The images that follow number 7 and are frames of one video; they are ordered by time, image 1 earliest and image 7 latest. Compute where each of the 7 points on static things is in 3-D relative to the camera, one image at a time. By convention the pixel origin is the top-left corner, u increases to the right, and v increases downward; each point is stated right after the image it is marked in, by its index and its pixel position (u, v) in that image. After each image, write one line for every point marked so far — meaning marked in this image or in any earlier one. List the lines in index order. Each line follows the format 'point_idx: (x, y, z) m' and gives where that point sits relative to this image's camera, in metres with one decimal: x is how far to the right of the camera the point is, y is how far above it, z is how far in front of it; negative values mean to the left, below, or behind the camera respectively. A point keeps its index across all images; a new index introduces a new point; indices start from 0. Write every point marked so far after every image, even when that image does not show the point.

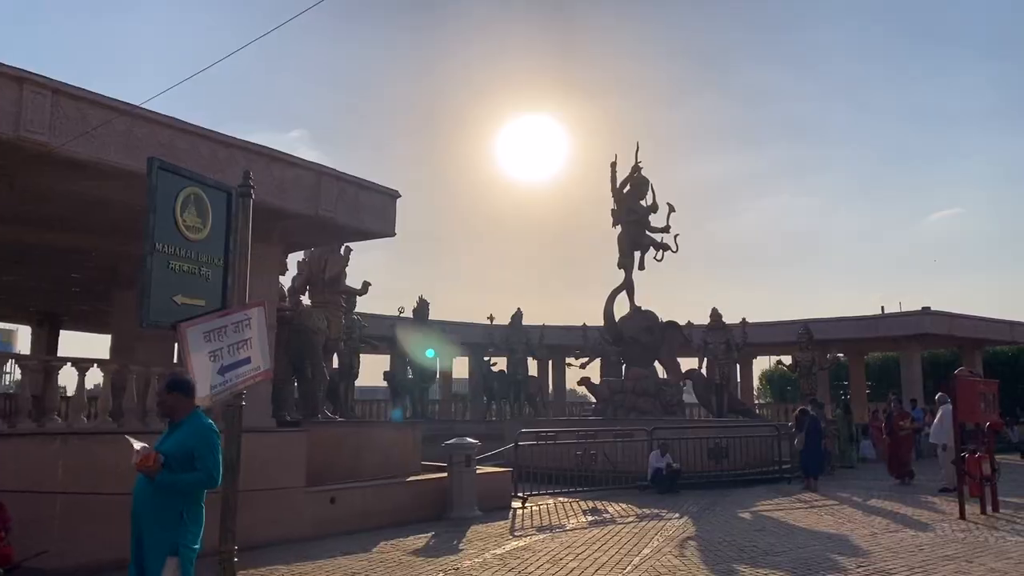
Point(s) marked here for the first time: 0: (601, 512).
0: (+1.2, -3.1, +11.9) m
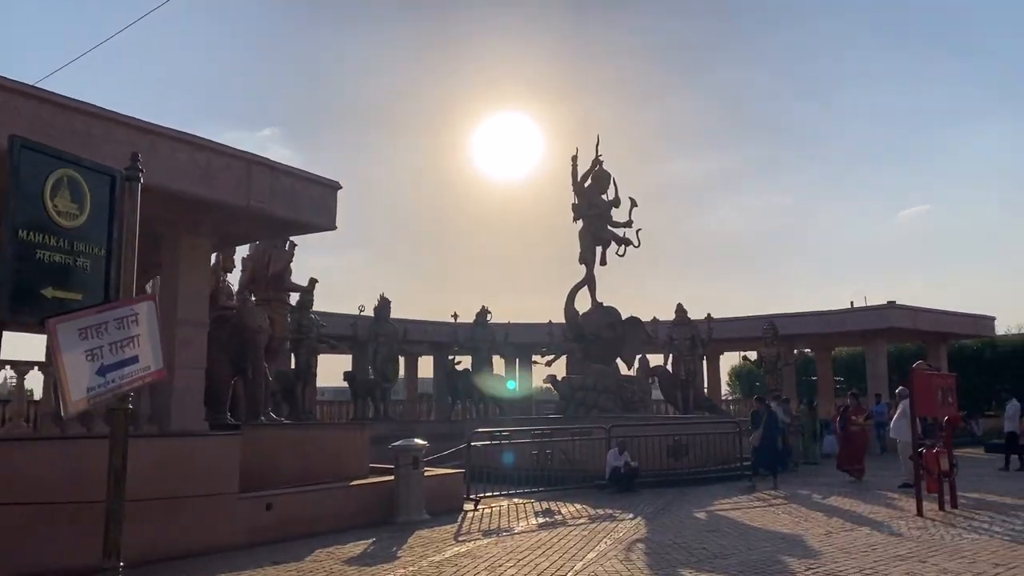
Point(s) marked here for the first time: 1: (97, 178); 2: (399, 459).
0: (+0.5, -3.0, +11.5) m
1: (-2.4, +0.6, +4.9) m
2: (-1.4, -2.2, +11.1) m
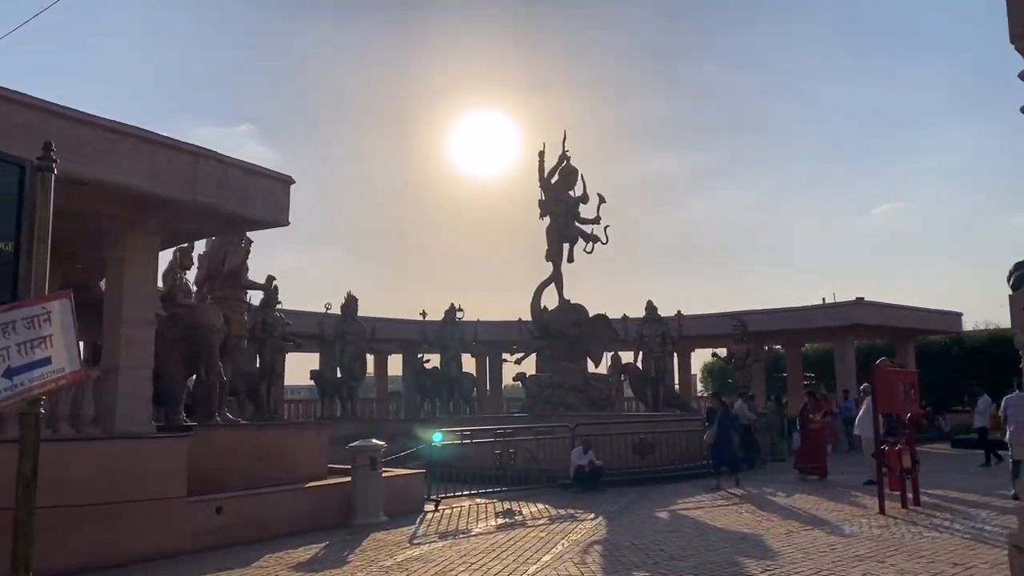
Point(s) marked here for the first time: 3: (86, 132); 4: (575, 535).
0: (0.0, -3.0, +11.3) m
1: (-2.7, +0.6, +4.6) m
2: (-2.0, -2.2, +10.8) m
3: (-4.1, +1.5, +8.4) m
4: (+0.7, -2.7, +9.4) m
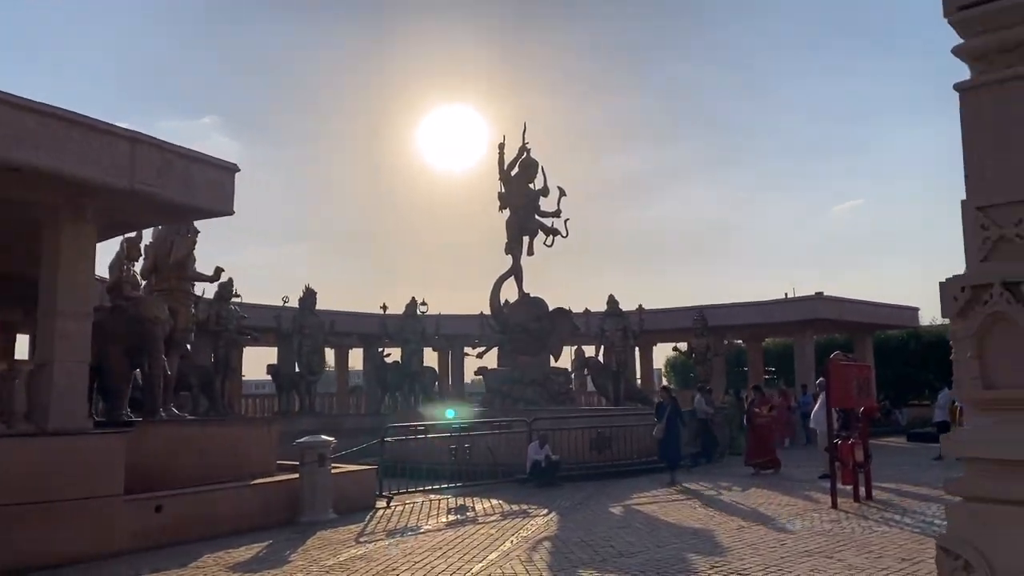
0: (-0.6, -2.9, +11.1) m
1: (-3.1, +0.7, +4.3) m
2: (-2.5, -2.1, +10.6) m
3: (-4.6, +1.6, +8.0) m
4: (+0.1, -2.6, +9.2) m
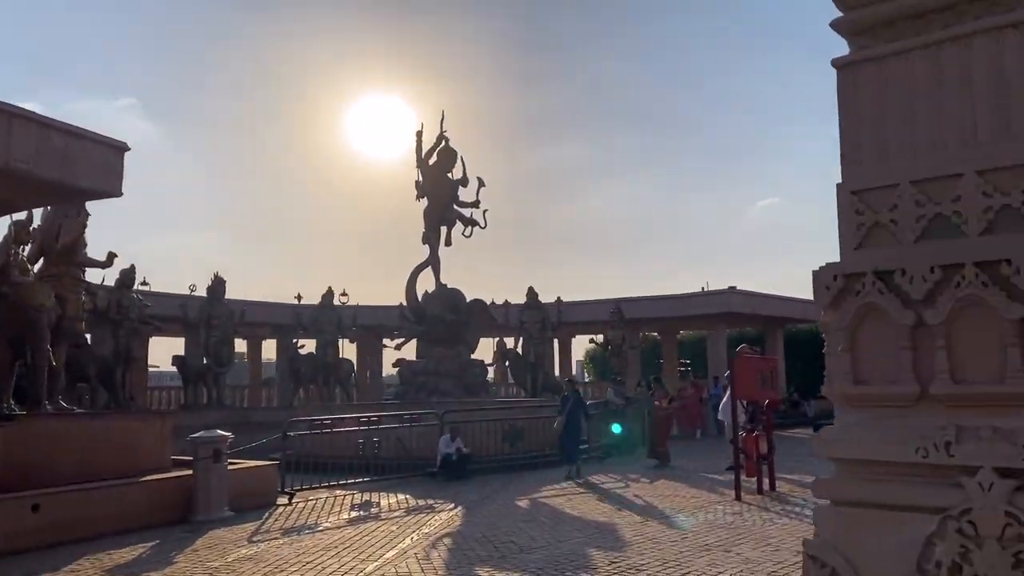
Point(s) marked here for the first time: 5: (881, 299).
0: (-1.8, -2.7, +10.8) m
1: (-3.6, +0.8, +3.8) m
2: (-3.7, -1.9, +10.1) m
3: (-5.5, +1.8, +7.4) m
4: (-0.9, -2.5, +9.0) m
5: (+1.0, 0.0, +2.3) m
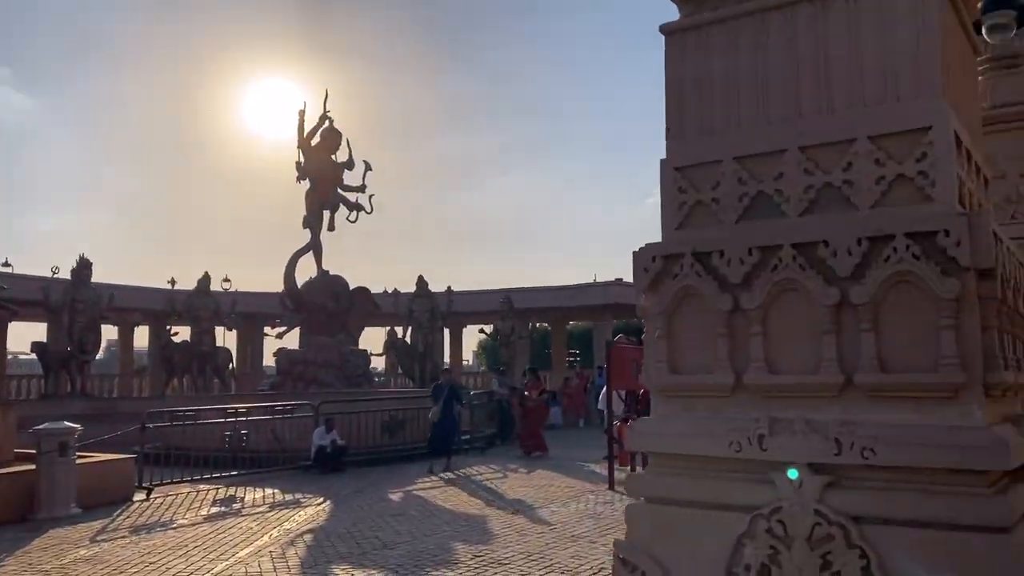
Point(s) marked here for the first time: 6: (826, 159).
0: (-3.3, -2.5, +10.3) m
1: (-4.2, +0.9, +3.1) m
2: (-5.1, -1.7, +9.3) m
3: (-6.5, +2.0, +6.4) m
4: (-2.2, -2.3, +8.6) m
5: (+0.5, 0.0, +2.1) m
6: (+0.7, +0.3, +1.9) m
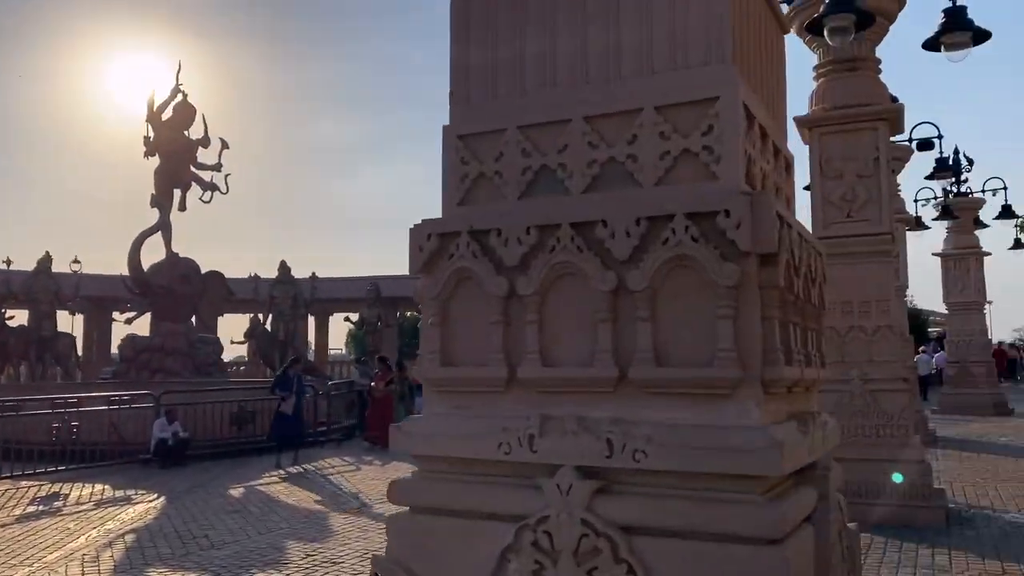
0: (-5.0, -2.3, +9.5) m
1: (-4.8, +1.1, +2.2) m
2: (-6.6, -1.5, +8.3) m
3: (-7.5, +2.2, +5.1) m
4: (-3.7, -2.2, +7.9) m
5: (-0.1, 0.0, +1.9) m
6: (+0.2, +0.3, +1.8) m
